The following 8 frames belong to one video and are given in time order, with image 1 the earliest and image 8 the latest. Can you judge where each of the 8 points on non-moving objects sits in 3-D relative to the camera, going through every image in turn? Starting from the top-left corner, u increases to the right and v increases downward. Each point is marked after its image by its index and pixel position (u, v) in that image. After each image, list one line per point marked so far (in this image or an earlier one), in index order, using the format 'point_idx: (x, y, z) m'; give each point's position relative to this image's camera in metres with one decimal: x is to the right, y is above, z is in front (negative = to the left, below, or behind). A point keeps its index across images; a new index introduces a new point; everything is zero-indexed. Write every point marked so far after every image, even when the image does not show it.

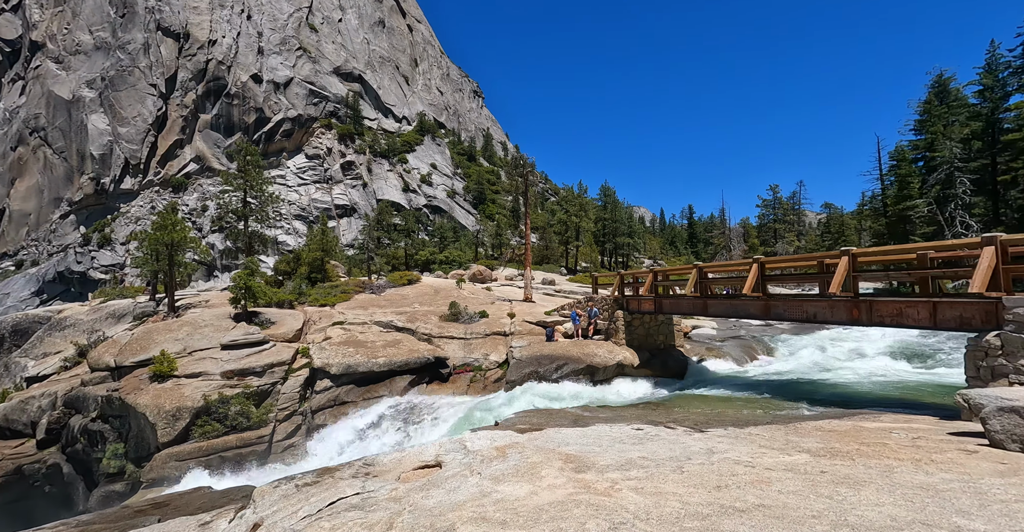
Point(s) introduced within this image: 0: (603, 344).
0: (+2.6, -2.3, +15.3) m
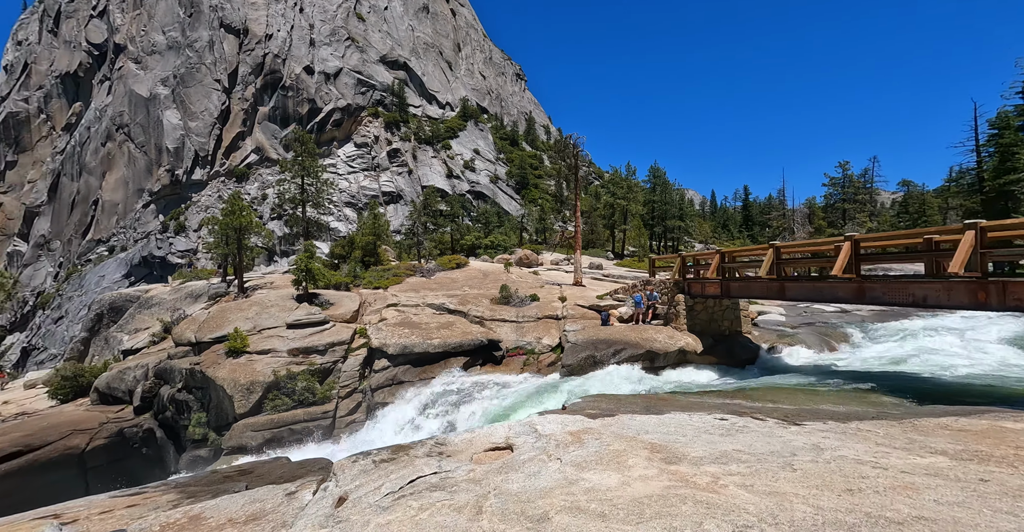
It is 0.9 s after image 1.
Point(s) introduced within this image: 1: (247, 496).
0: (+4.4, -1.8, +14.9) m
1: (-3.2, -2.8, +6.3) m
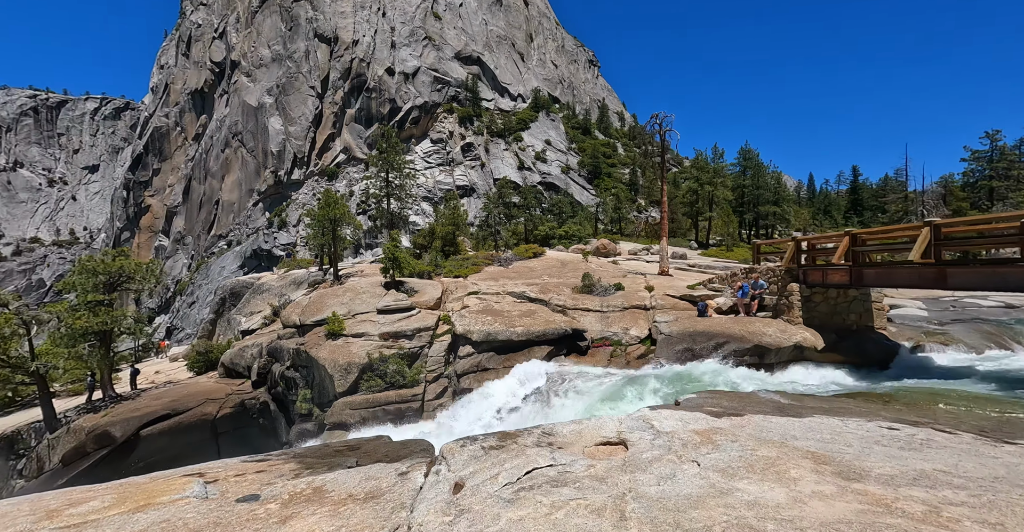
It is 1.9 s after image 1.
0: (+7.0, -1.5, +13.8) m
1: (-1.9, -2.6, +6.6) m
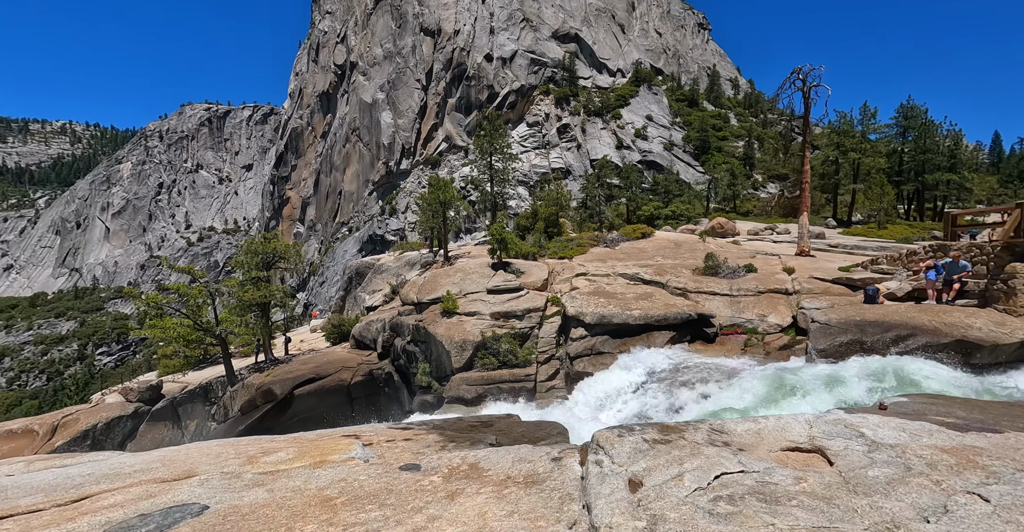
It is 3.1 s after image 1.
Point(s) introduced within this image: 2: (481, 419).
0: (+10.3, -1.0, +11.6) m
1: (0.0, -2.4, +6.6) m
2: (-0.8, -4.1, +13.9) m
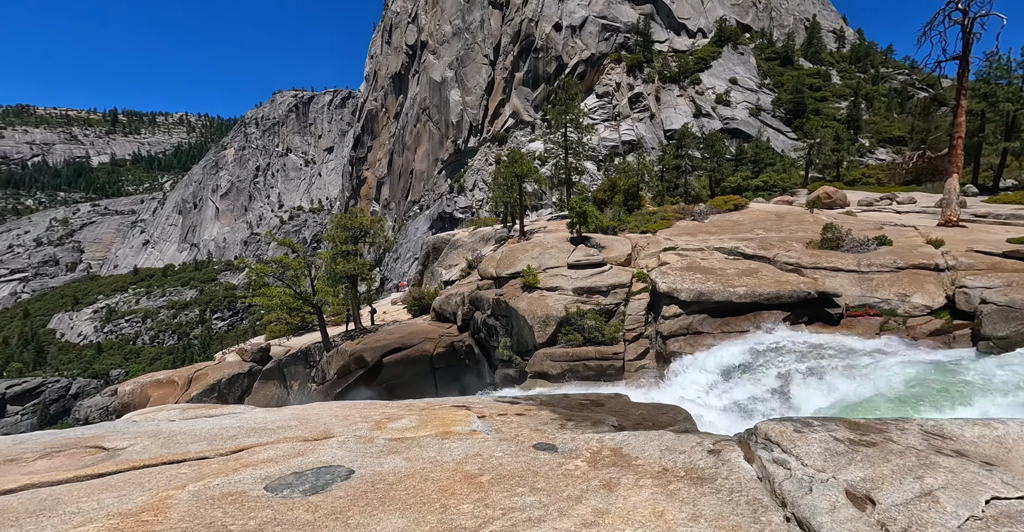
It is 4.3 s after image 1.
0: (+12.7, -0.5, +9.2) m
1: (+1.7, -2.1, +6.2) m
2: (+2.2, -3.4, +13.6) m
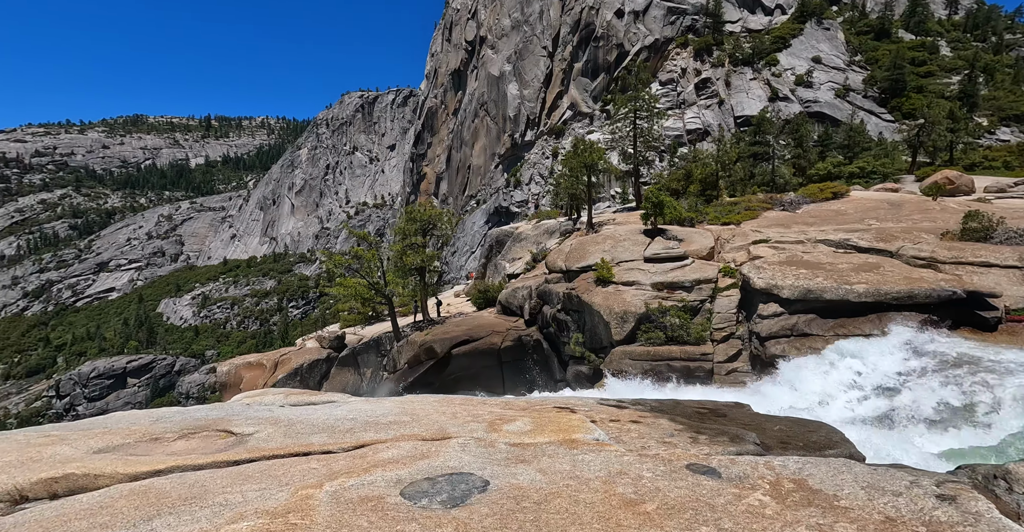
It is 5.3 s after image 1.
0: (+14.7, -0.5, +6.6) m
1: (+3.4, -2.1, +5.3) m
2: (+5.0, -3.4, +12.6) m
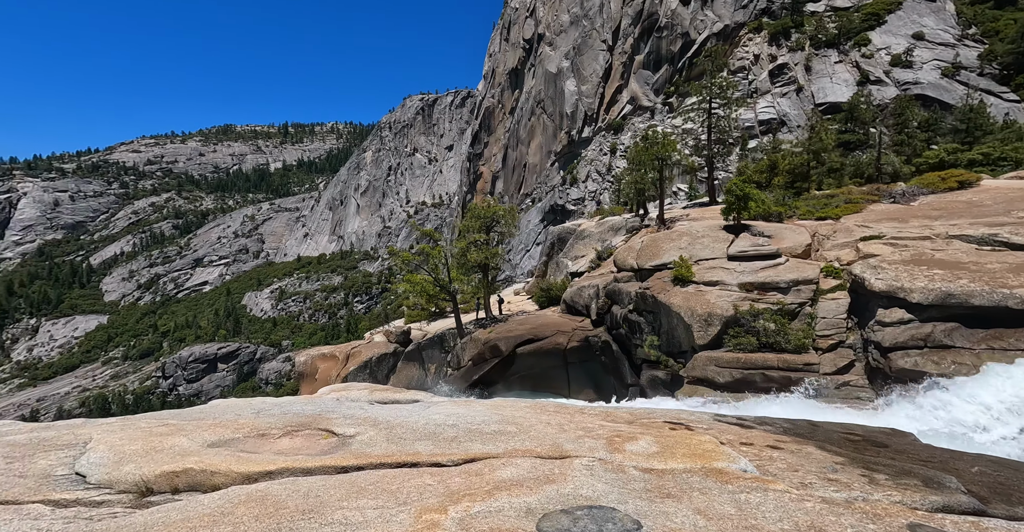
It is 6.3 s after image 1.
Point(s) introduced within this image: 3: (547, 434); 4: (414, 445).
0: (+16.4, -0.6, +3.5) m
1: (+4.9, -2.2, +3.8) m
2: (+7.5, -3.4, +10.8) m
3: (+0.8, -3.7, +11.5) m
4: (-2.2, -4.0, +11.7) m
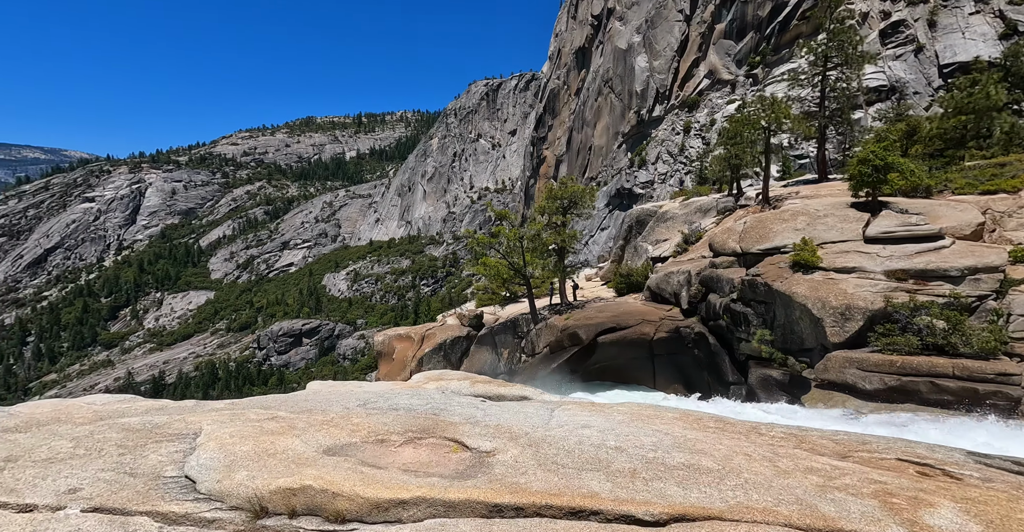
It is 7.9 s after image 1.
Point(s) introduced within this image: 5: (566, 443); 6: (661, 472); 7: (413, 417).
0: (+18.4, -0.8, -1.7) m
1: (+7.2, -2.2, +0.2) m
2: (+10.7, -3.3, +6.8) m
3: (+4.1, -3.4, +8.4) m
4: (+1.2, -3.7, +9.1) m
5: (+1.2, -3.9, +11.3) m
6: (+2.6, -3.6, +8.9) m
7: (-2.5, -4.1, +13.6) m
